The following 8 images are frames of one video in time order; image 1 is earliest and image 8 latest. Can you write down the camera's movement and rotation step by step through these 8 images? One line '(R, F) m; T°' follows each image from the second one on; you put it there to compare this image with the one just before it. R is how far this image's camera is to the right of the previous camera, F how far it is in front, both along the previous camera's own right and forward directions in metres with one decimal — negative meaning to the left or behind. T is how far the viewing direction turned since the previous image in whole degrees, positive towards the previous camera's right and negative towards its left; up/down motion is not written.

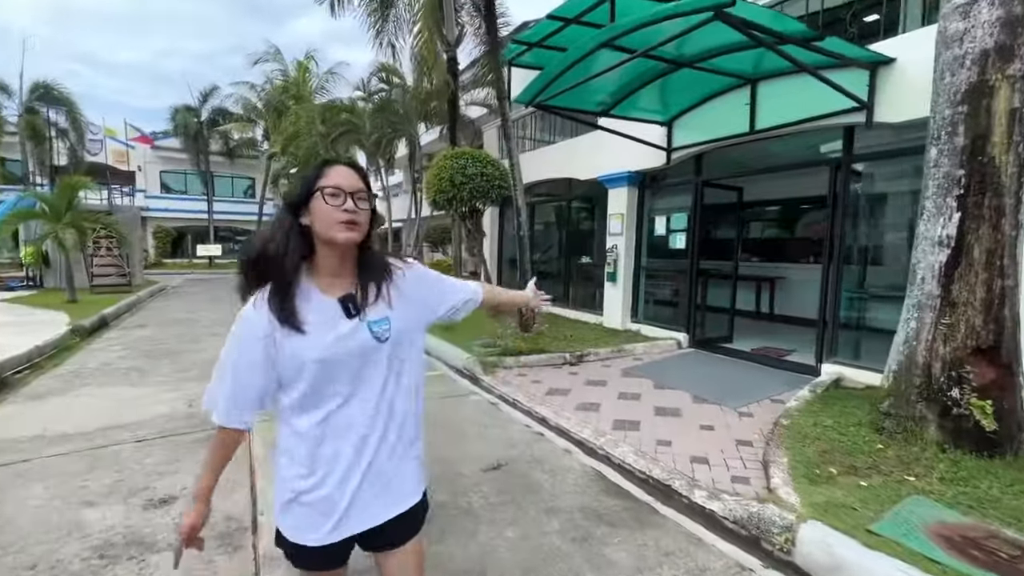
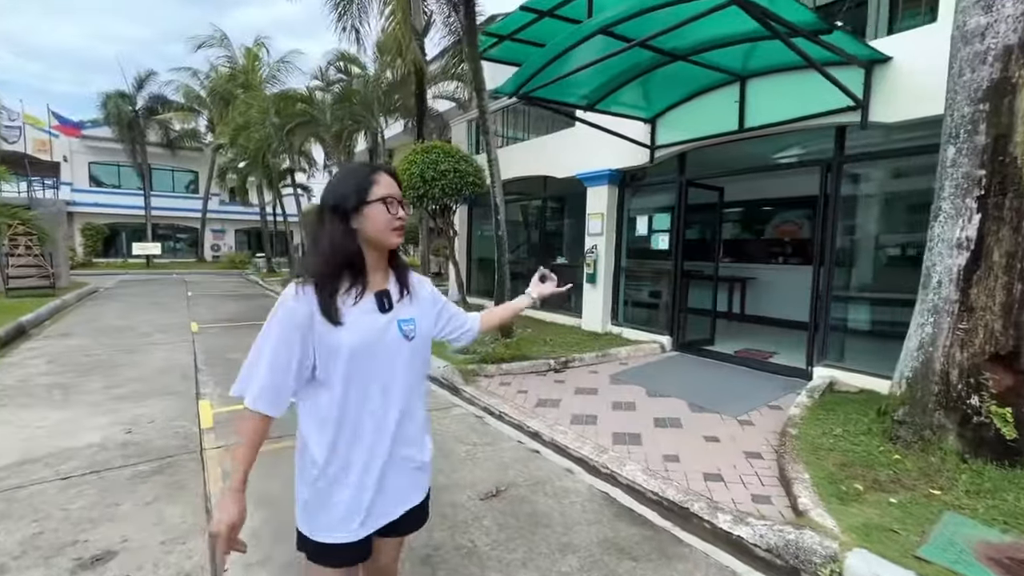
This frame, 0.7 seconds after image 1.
(-0.3, +0.4) m; +5°
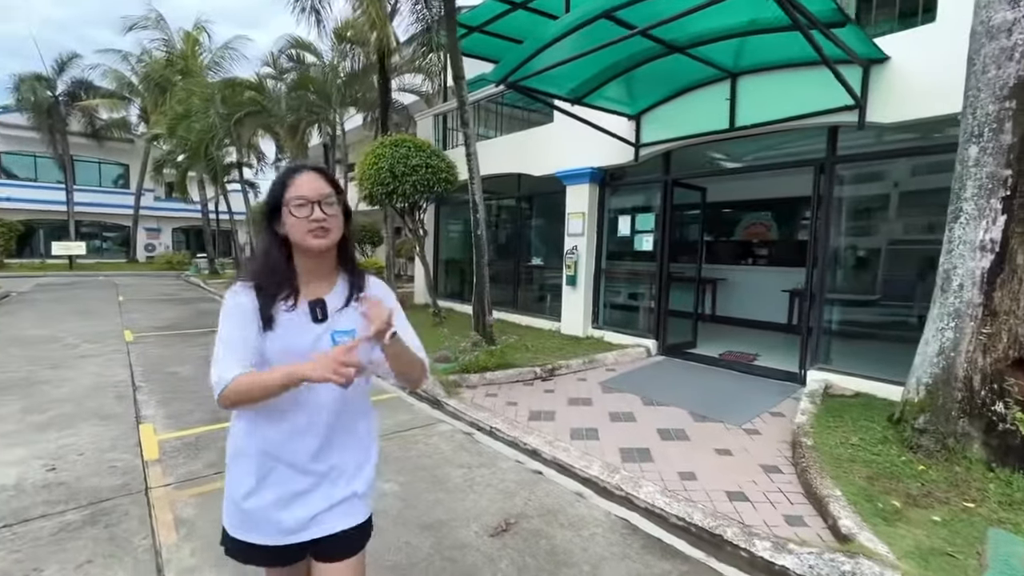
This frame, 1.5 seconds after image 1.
(-0.4, +0.4) m; +5°
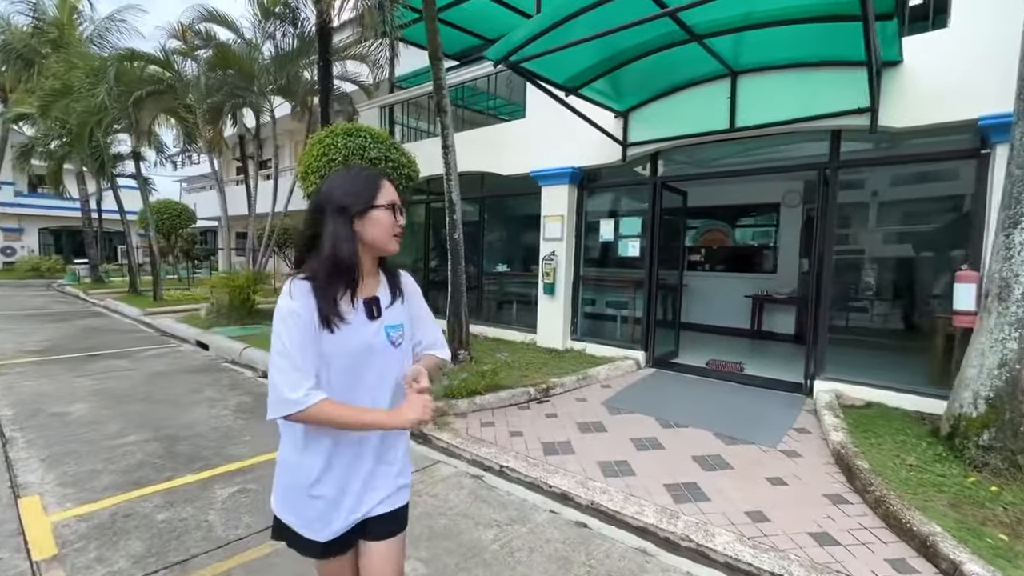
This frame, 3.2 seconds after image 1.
(-0.7, +0.7) m; +10°
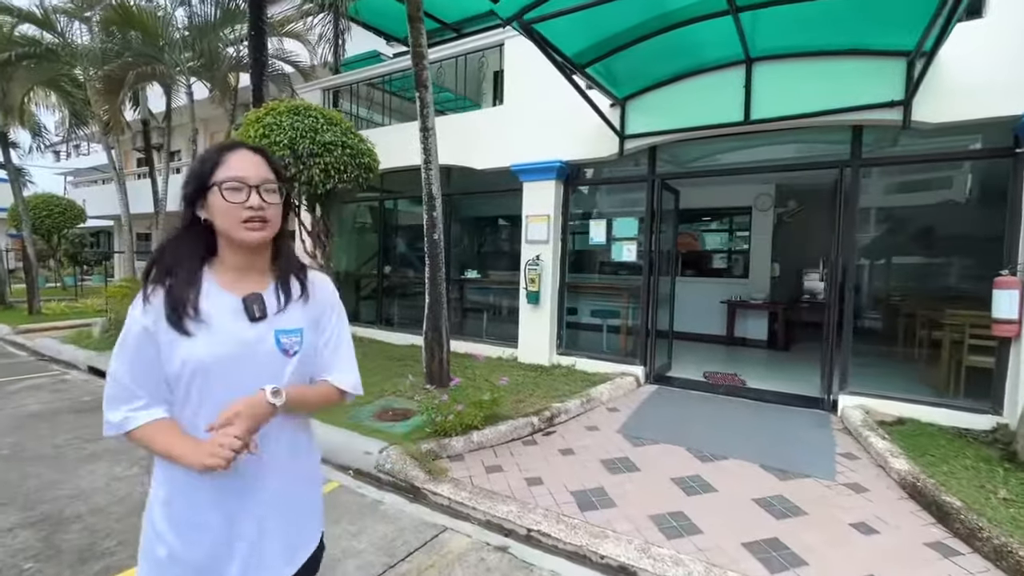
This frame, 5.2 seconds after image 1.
(-0.6, +0.9) m; +8°
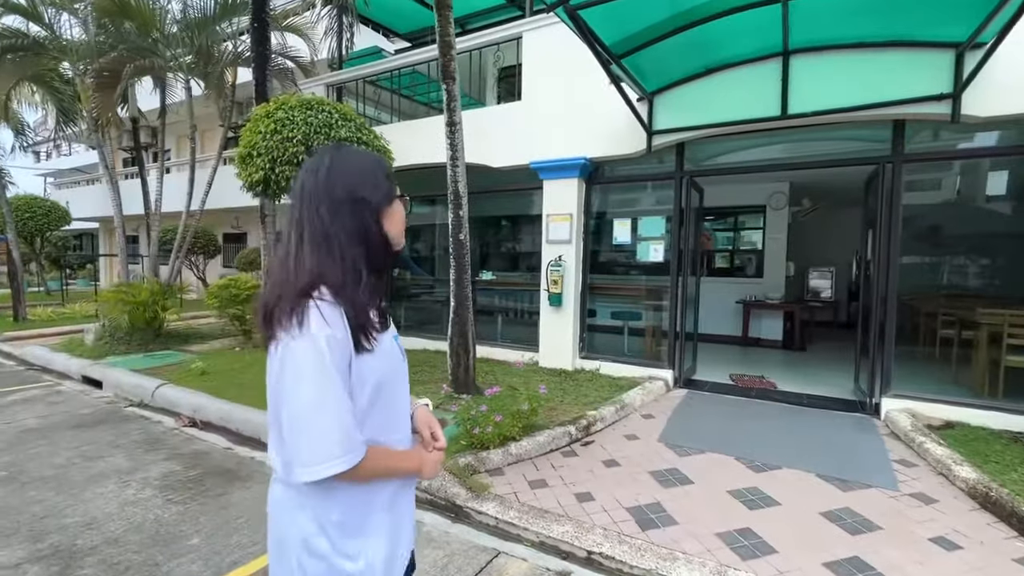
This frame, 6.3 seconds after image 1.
(-0.4, +0.2) m; +1°
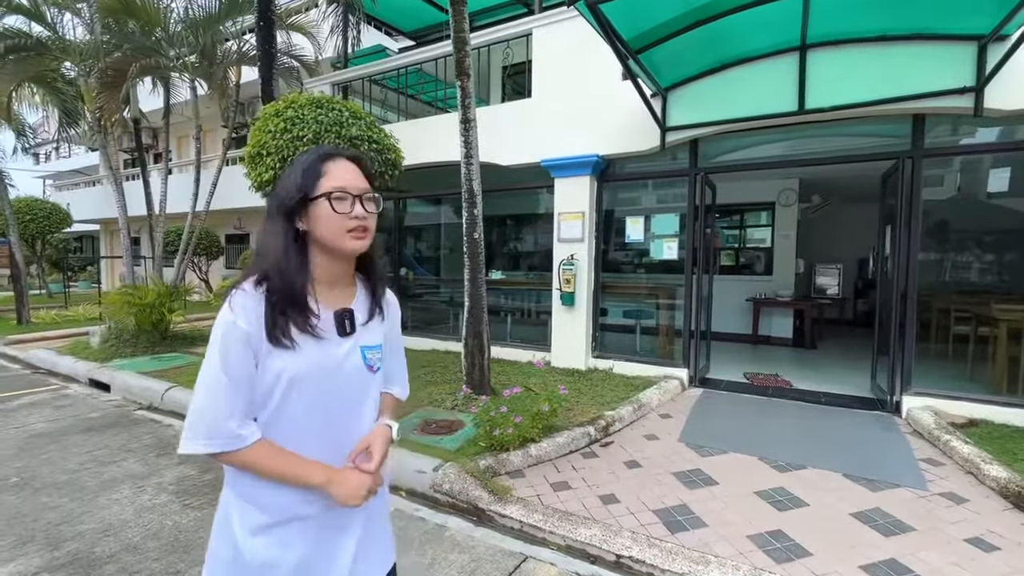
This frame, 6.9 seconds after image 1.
(-0.2, +0.1) m; 0°
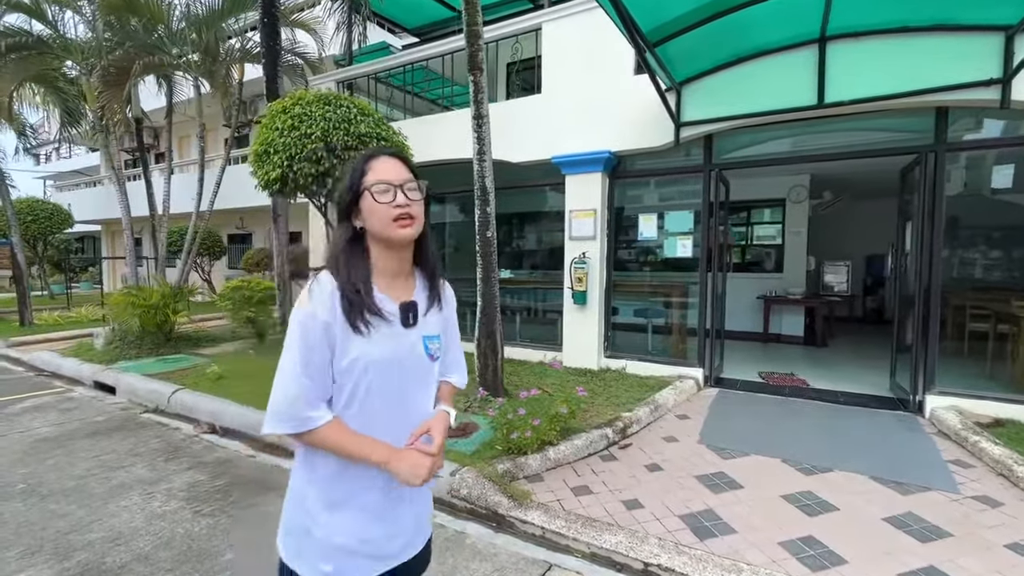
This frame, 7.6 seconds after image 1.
(-0.1, +0.1) m; 0°
